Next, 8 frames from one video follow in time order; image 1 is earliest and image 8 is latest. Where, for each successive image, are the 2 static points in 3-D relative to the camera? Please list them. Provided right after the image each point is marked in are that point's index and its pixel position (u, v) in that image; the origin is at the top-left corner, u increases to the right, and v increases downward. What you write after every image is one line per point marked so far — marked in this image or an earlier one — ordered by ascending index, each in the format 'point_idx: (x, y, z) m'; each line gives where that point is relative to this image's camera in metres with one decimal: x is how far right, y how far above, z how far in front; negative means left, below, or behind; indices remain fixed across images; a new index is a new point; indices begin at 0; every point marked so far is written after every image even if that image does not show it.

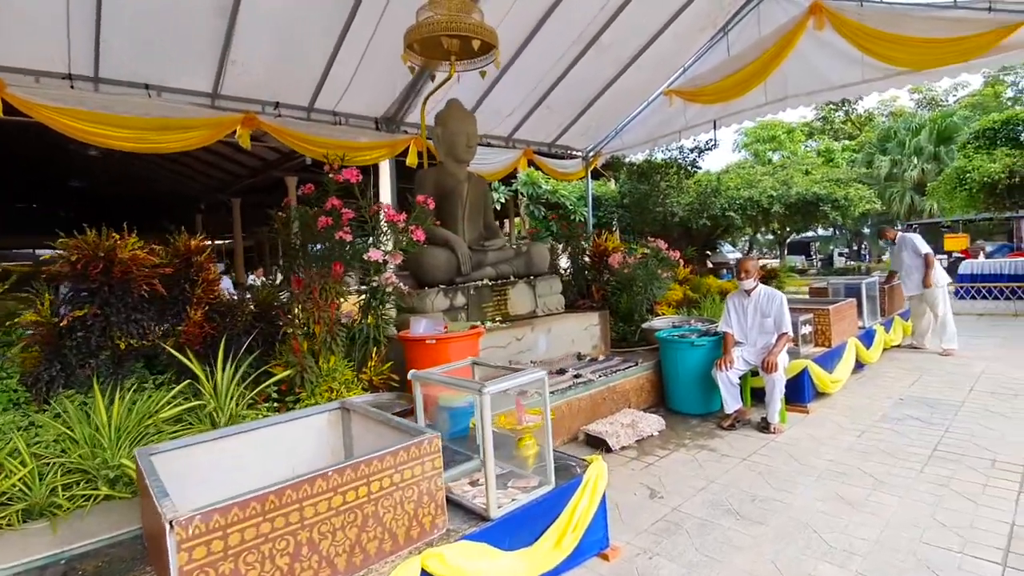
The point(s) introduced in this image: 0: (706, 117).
0: (+3.0, +2.6, +7.9) m
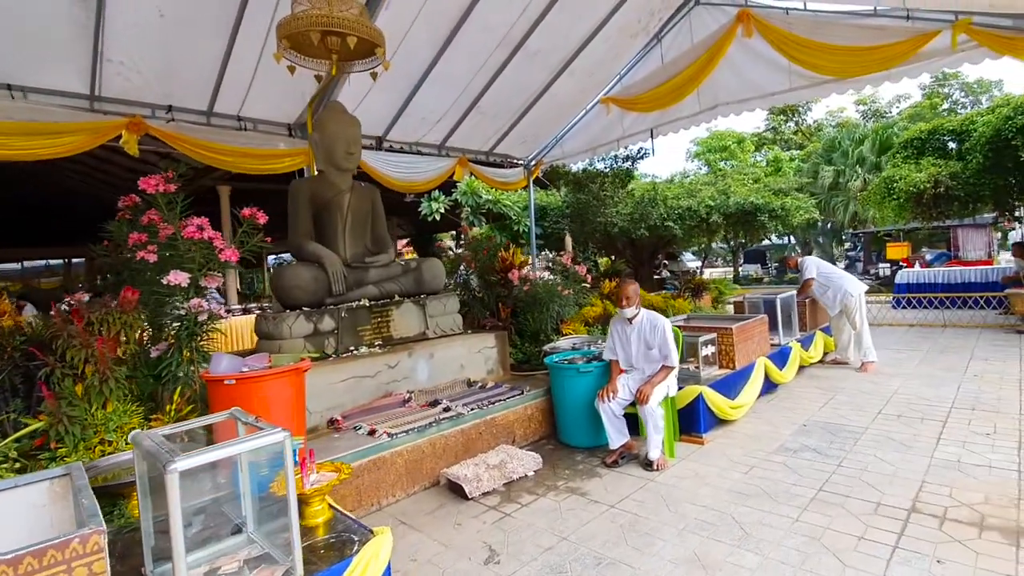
0: (+2.0, +2.5, +7.8) m
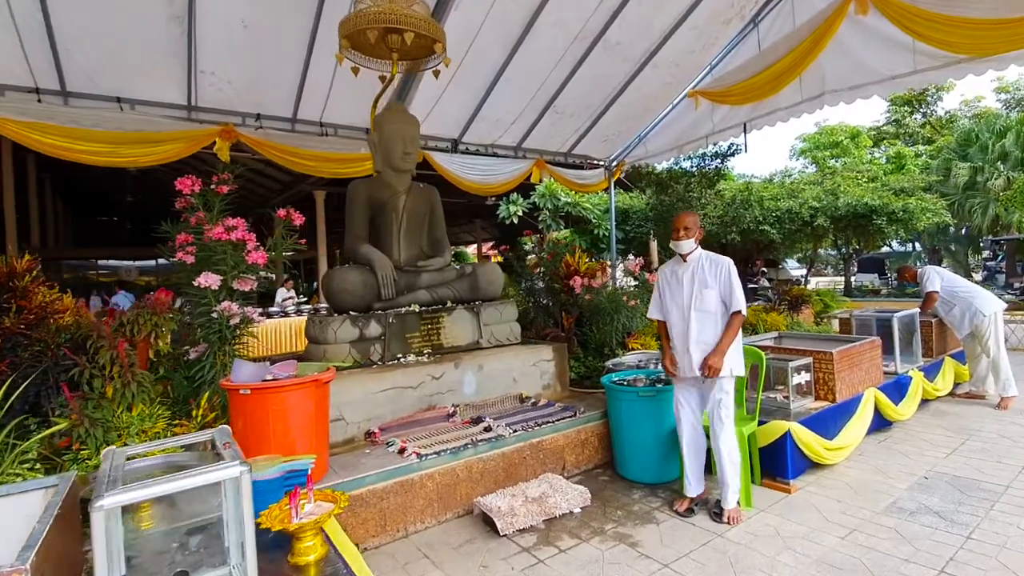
0: (+3.1, +2.3, +7.0) m
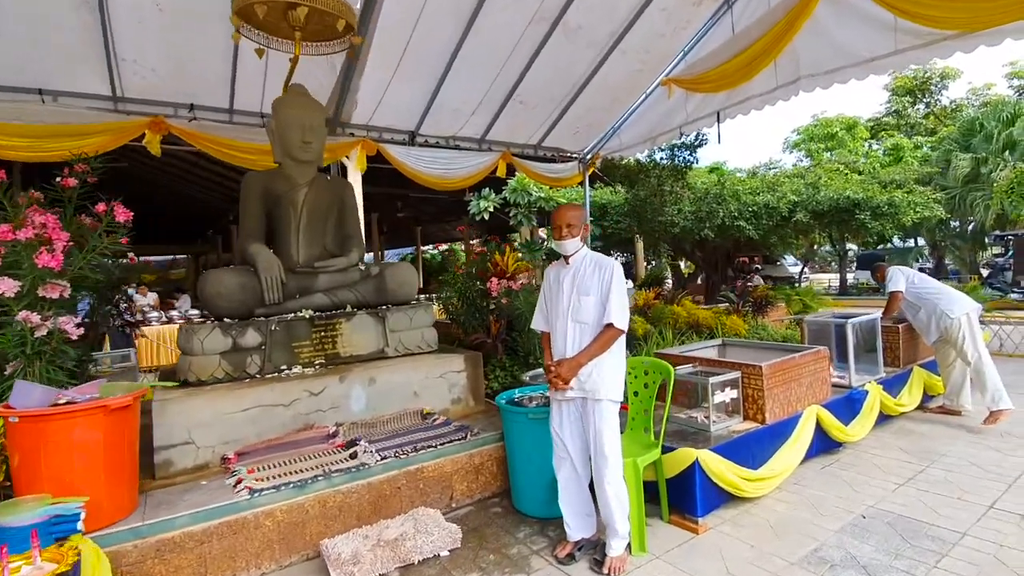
0: (+2.5, +2.3, +6.6) m
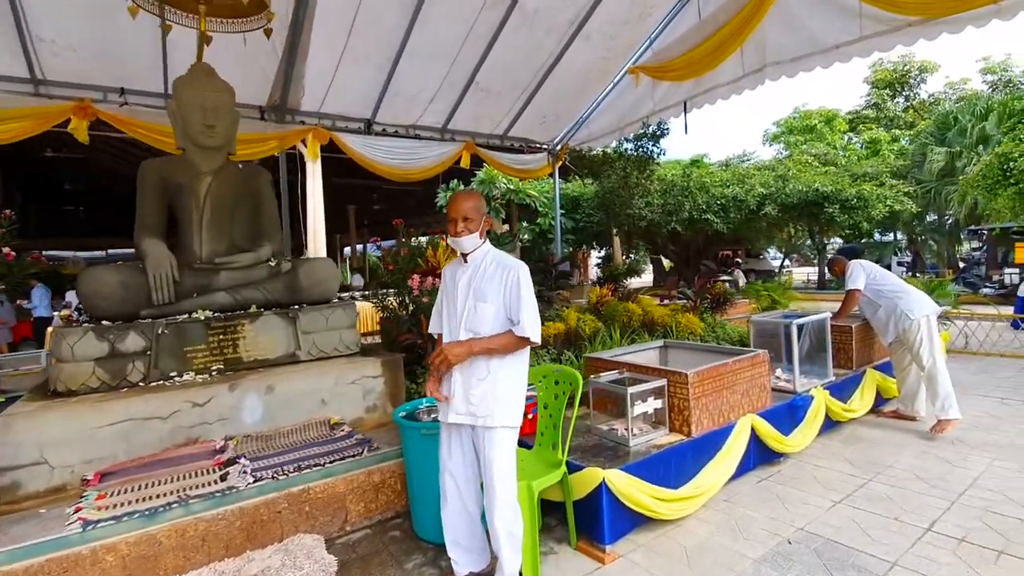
0: (+2.0, +2.4, +6.4) m
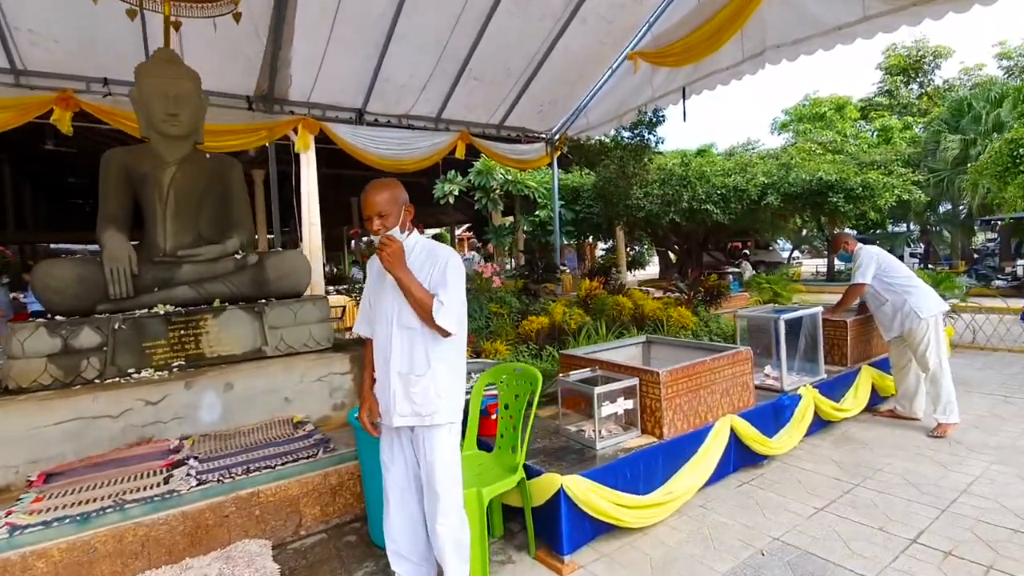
0: (+1.9, +2.5, +6.2) m
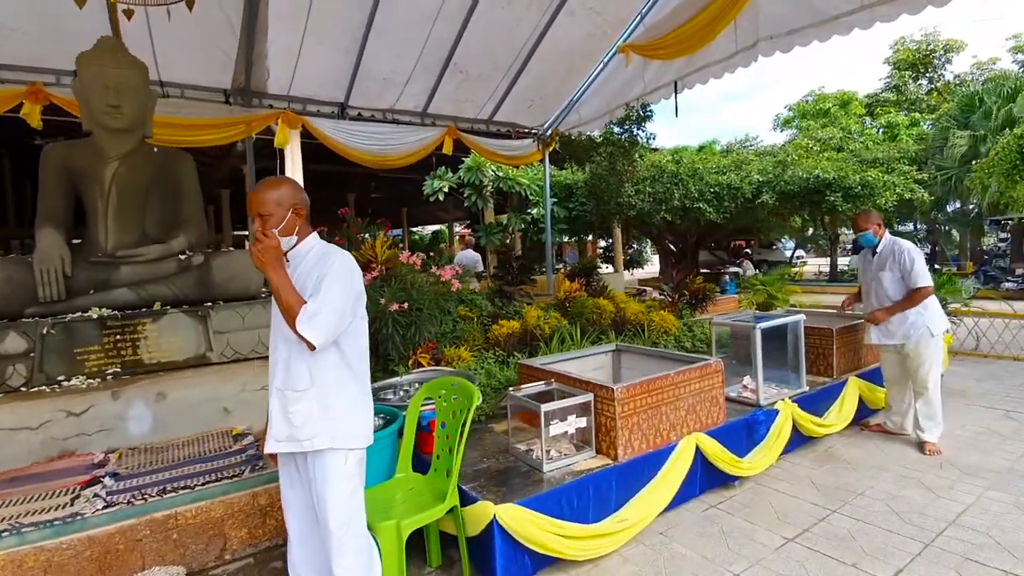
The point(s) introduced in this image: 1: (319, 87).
0: (+1.8, +2.4, +5.9) m
1: (-2.3, +2.3, +6.0) m
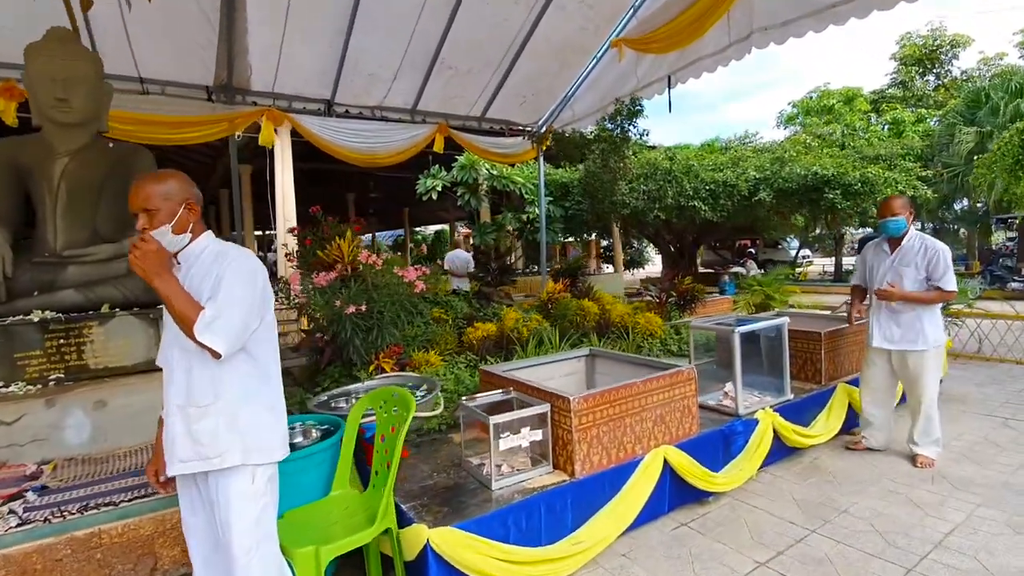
0: (+1.6, +2.4, +5.8) m
1: (-2.4, +2.3, +5.8) m
